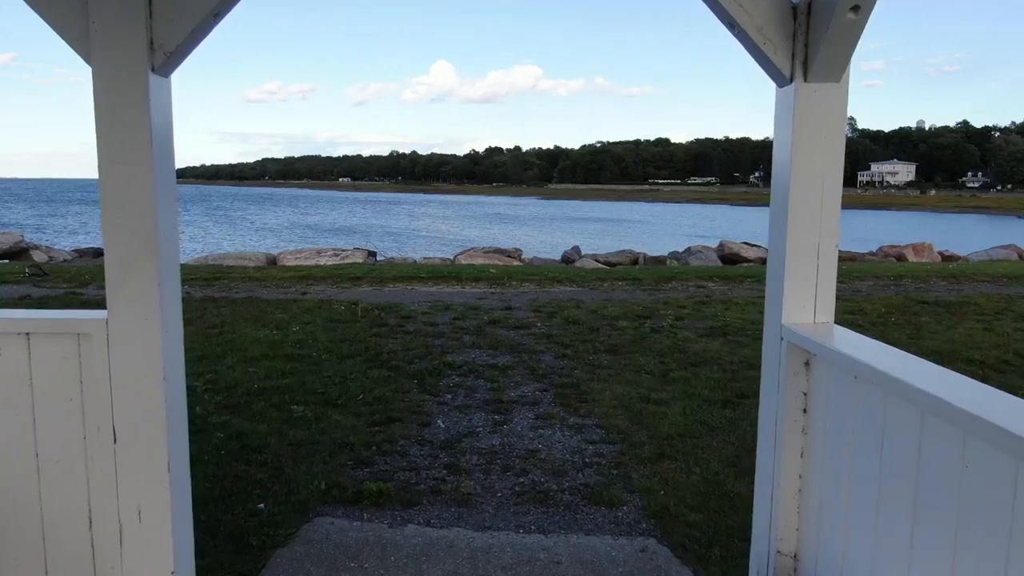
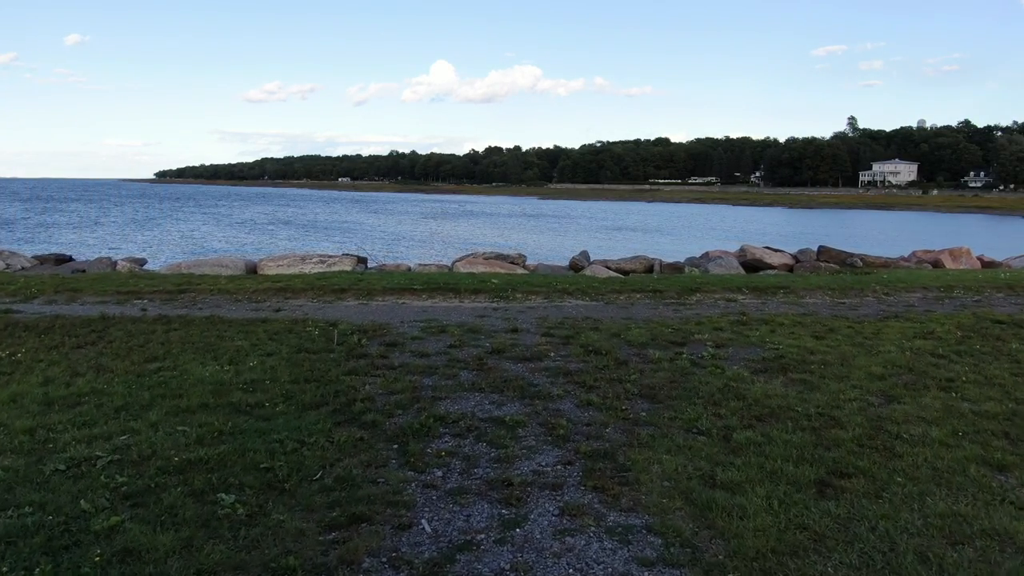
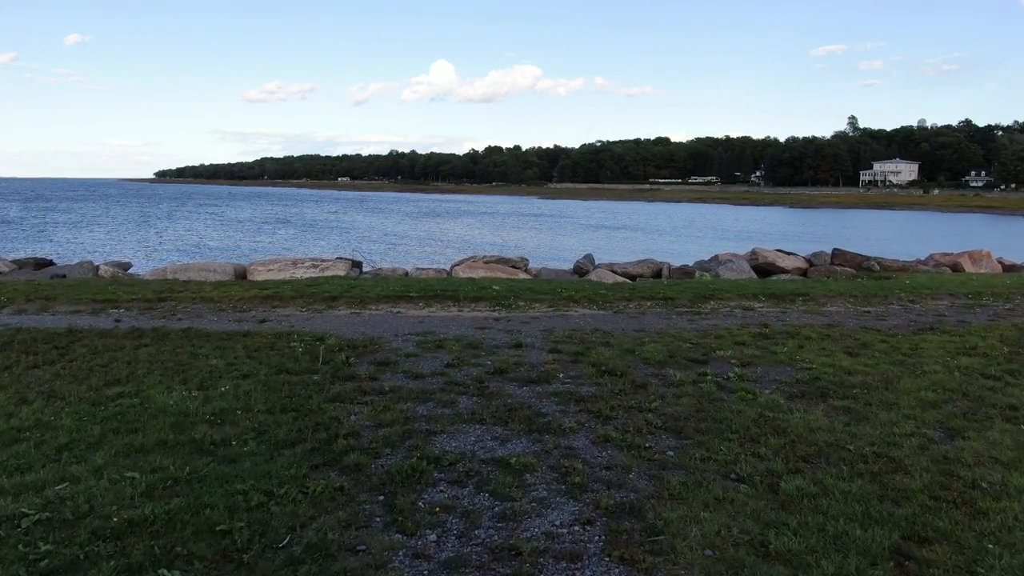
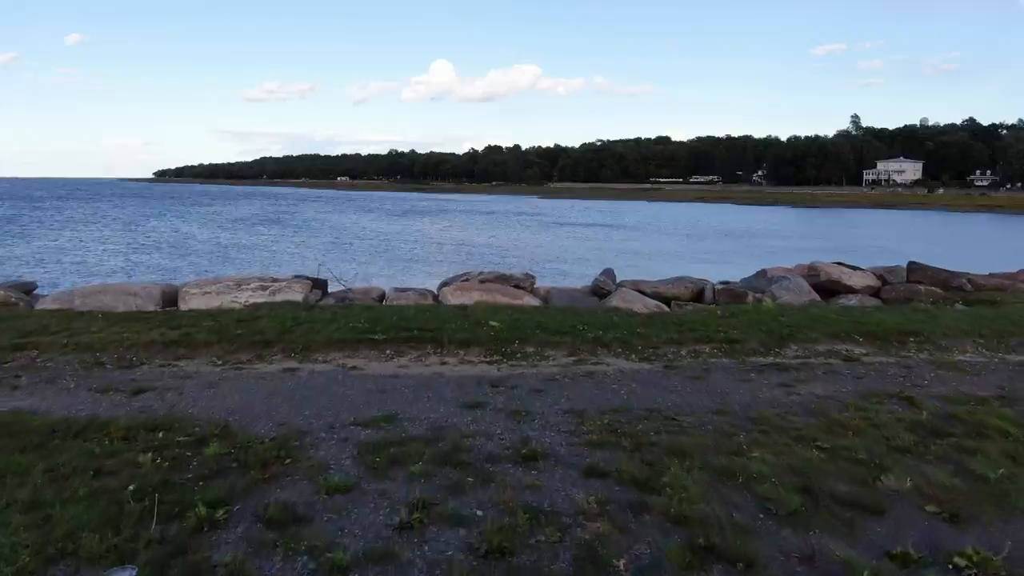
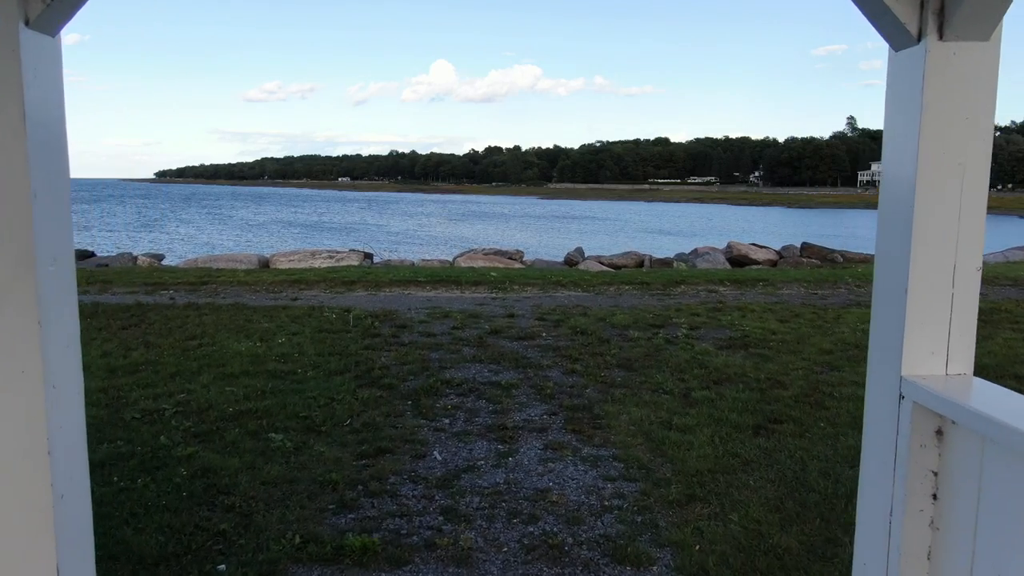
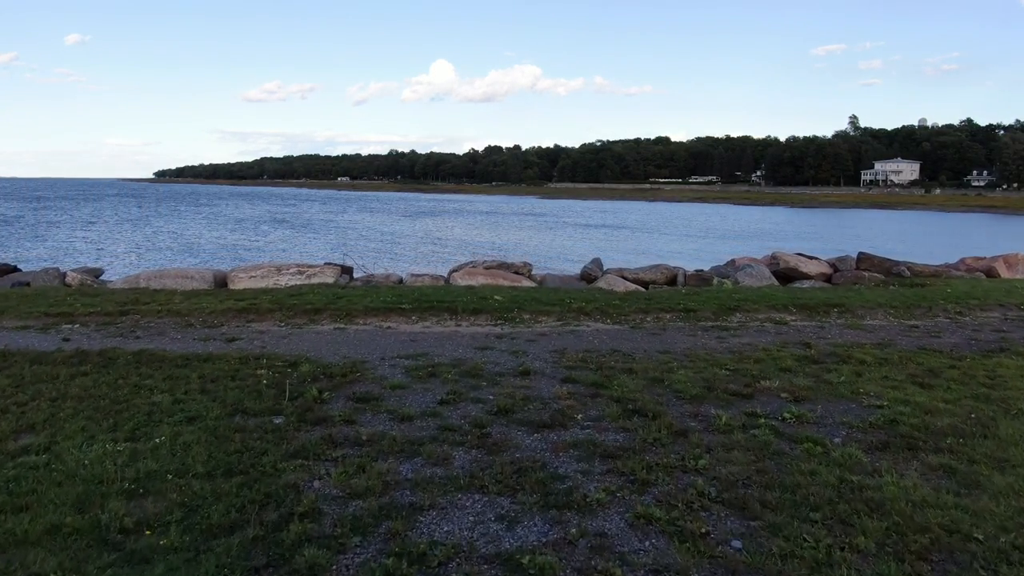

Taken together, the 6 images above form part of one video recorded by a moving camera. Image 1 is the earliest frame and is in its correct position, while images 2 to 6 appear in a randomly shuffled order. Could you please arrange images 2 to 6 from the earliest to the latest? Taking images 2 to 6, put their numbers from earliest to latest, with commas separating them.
5, 2, 3, 6, 4
